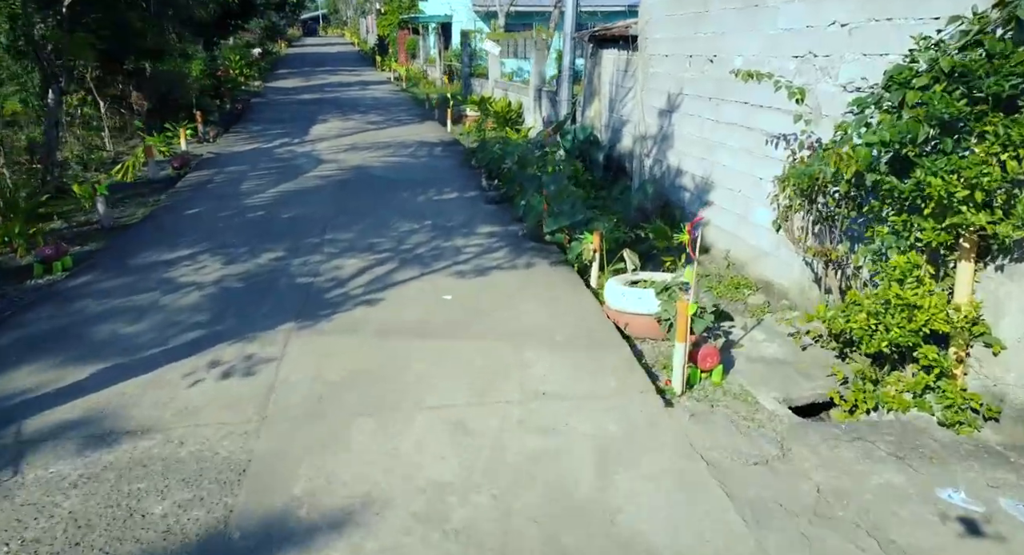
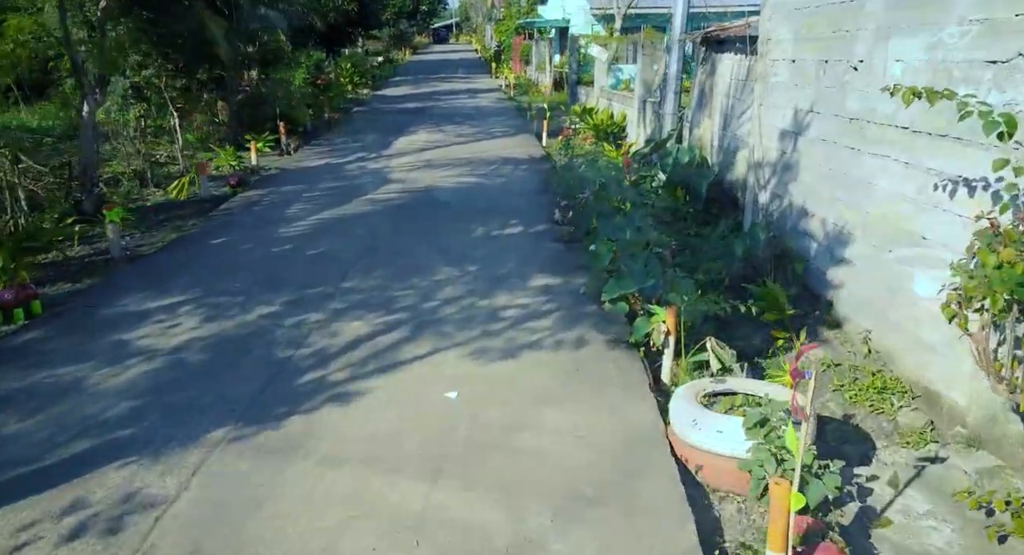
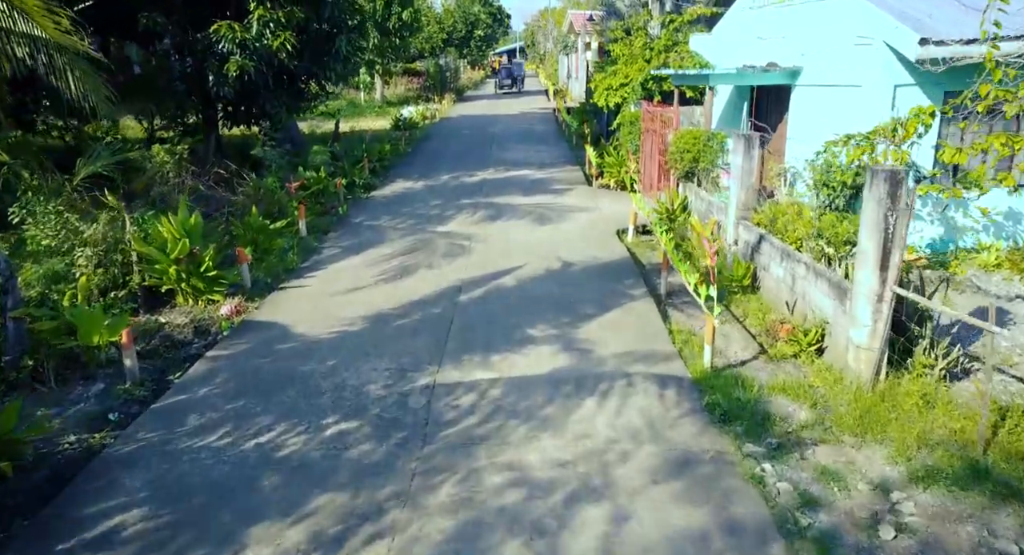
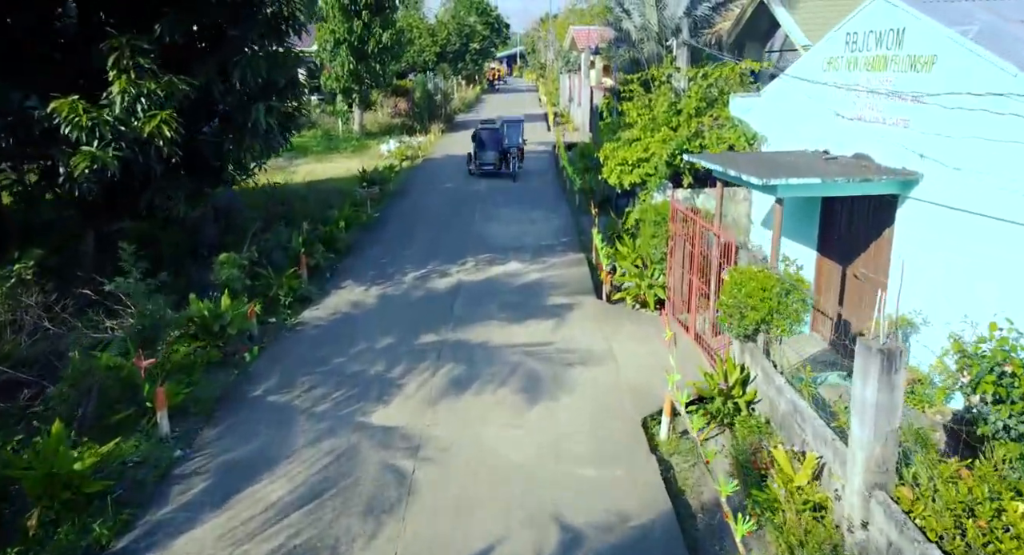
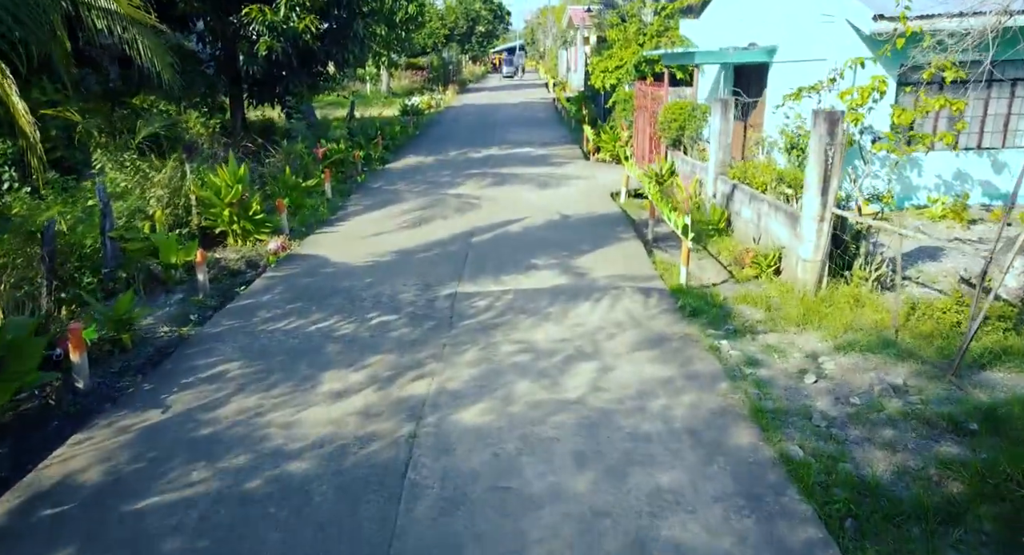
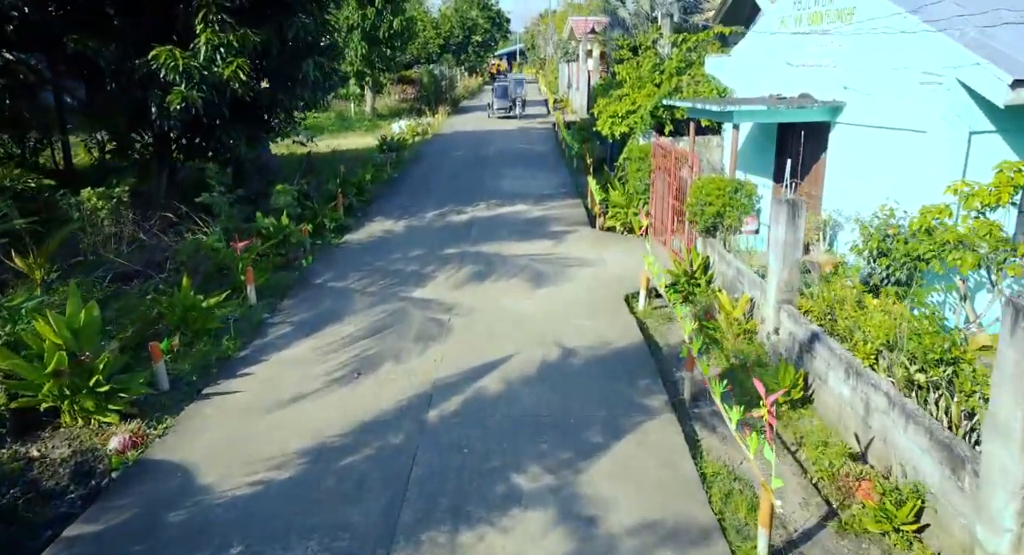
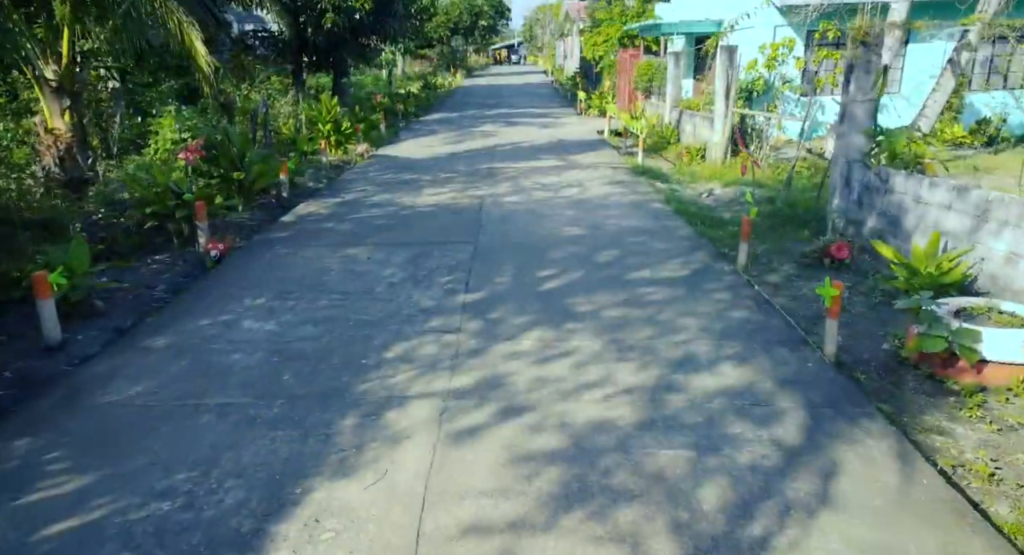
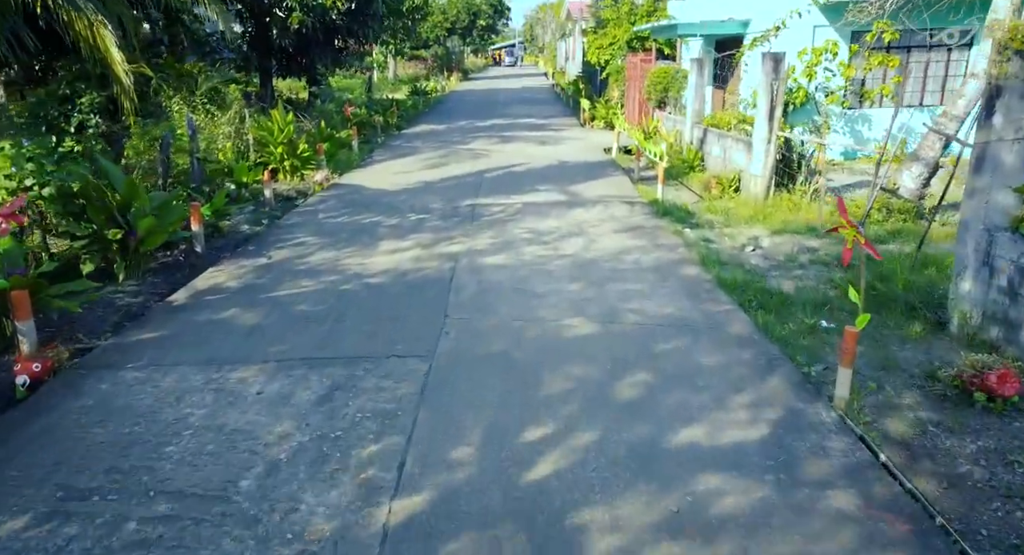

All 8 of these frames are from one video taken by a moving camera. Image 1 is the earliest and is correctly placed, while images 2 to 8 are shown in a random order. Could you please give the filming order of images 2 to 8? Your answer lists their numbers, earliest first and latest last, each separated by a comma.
2, 7, 8, 5, 3, 6, 4
